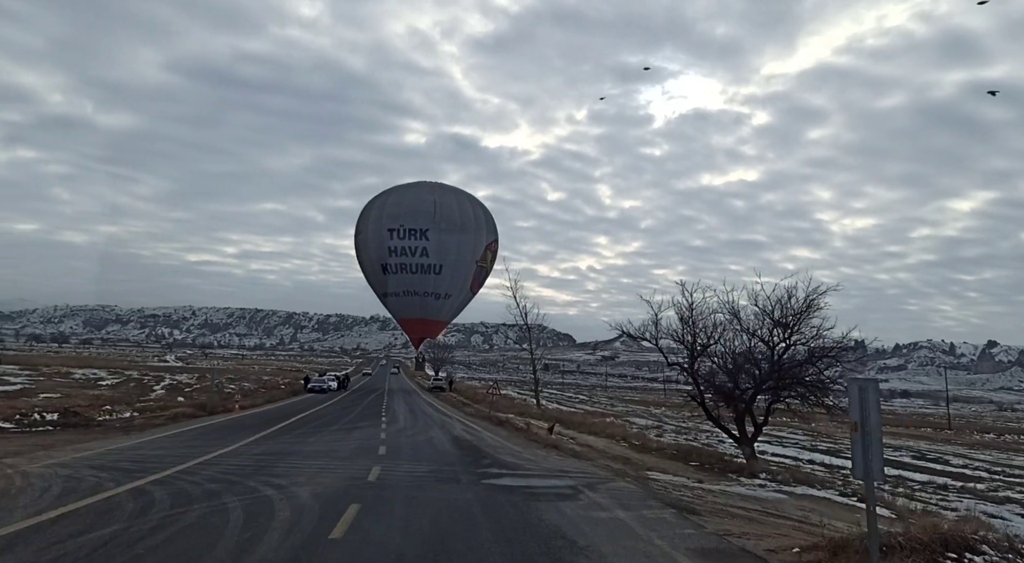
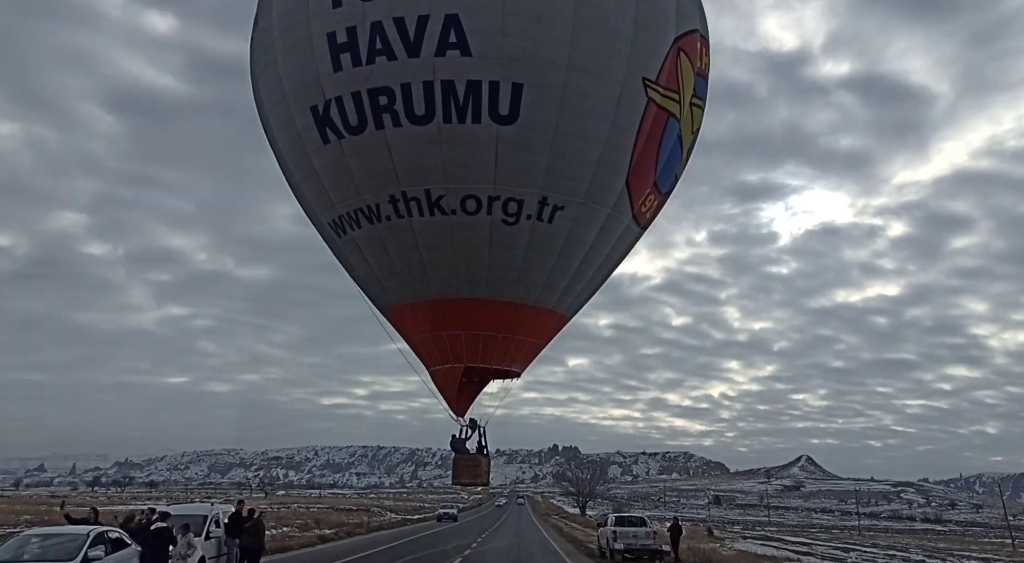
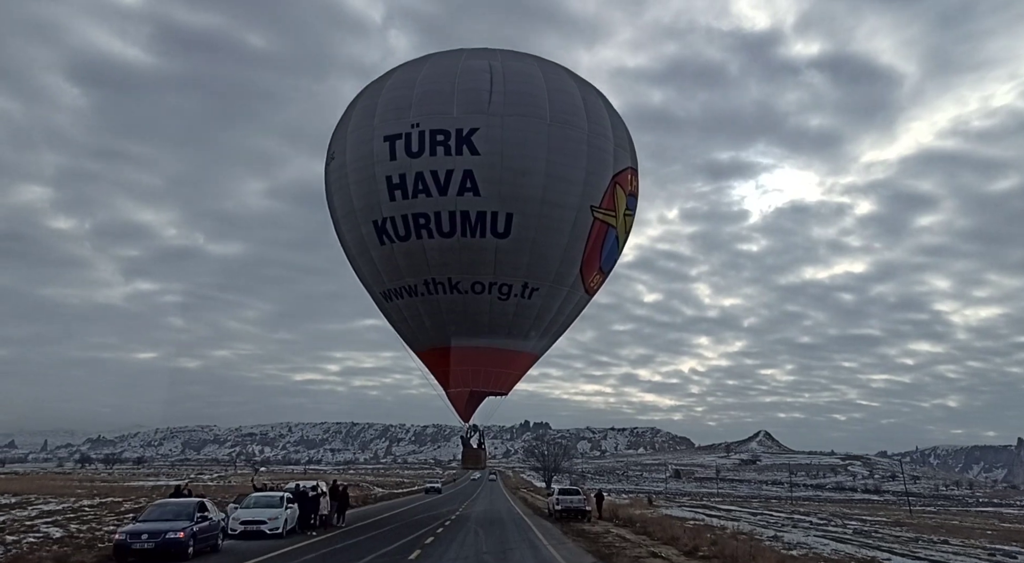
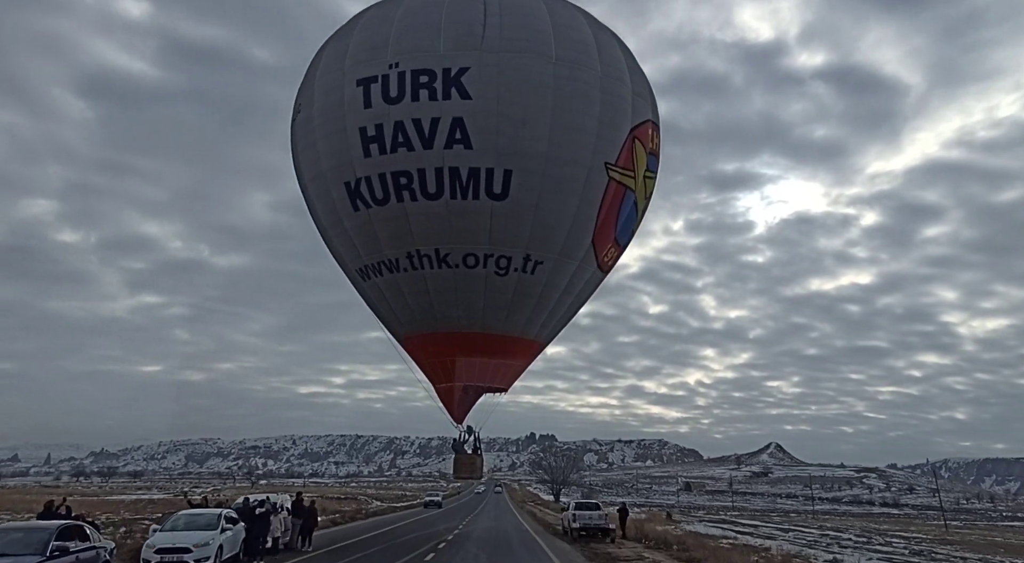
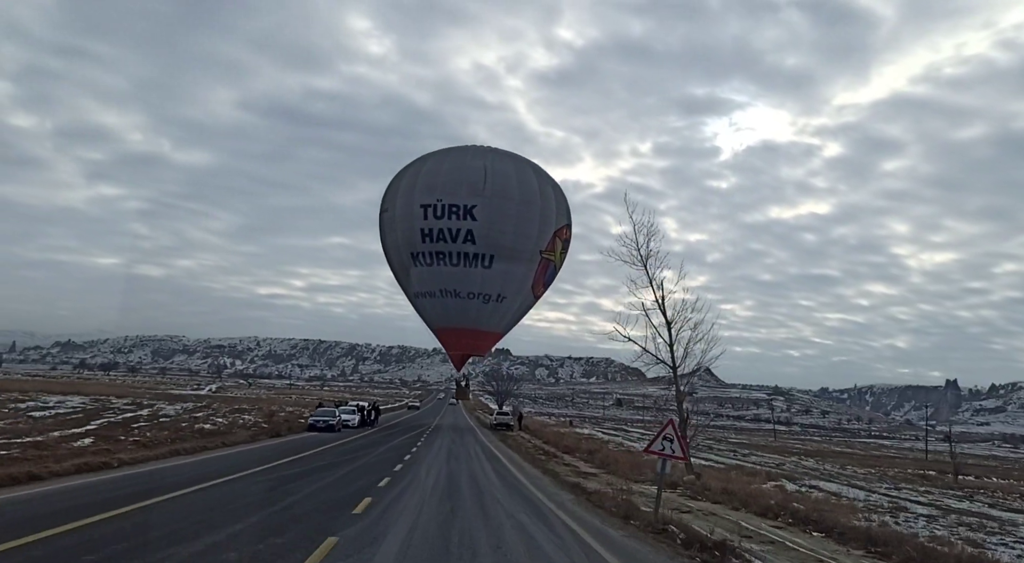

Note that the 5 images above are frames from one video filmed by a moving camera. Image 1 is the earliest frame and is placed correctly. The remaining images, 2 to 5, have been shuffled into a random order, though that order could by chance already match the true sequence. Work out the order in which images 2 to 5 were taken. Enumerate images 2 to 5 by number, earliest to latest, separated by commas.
5, 3, 4, 2
